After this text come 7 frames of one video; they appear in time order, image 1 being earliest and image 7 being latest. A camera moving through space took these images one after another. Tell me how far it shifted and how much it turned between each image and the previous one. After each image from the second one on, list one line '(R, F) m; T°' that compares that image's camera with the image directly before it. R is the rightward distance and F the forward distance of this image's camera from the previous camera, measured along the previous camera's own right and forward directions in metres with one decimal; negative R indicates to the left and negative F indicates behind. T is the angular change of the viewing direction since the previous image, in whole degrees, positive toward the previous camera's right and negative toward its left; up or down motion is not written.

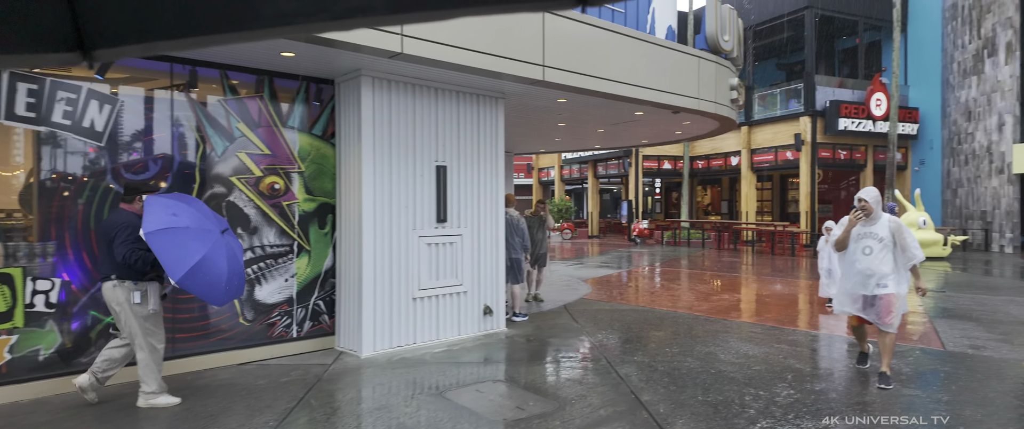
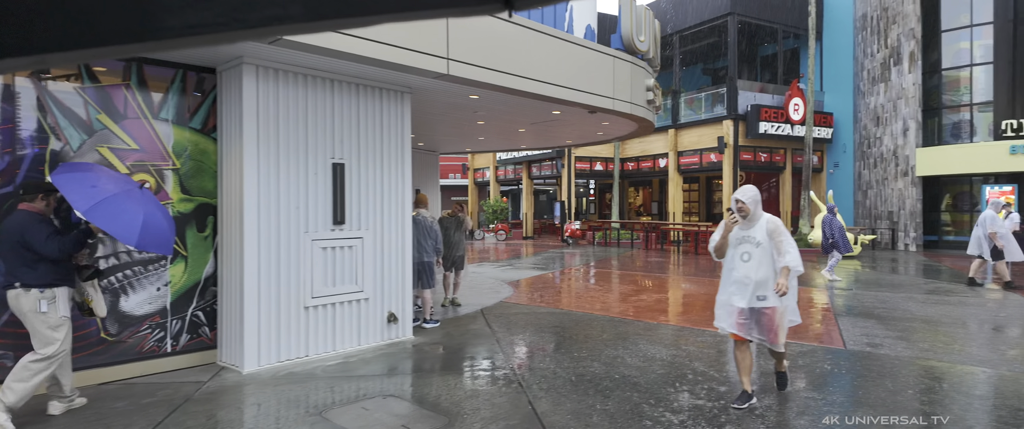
(+0.4, +0.3) m; +6°
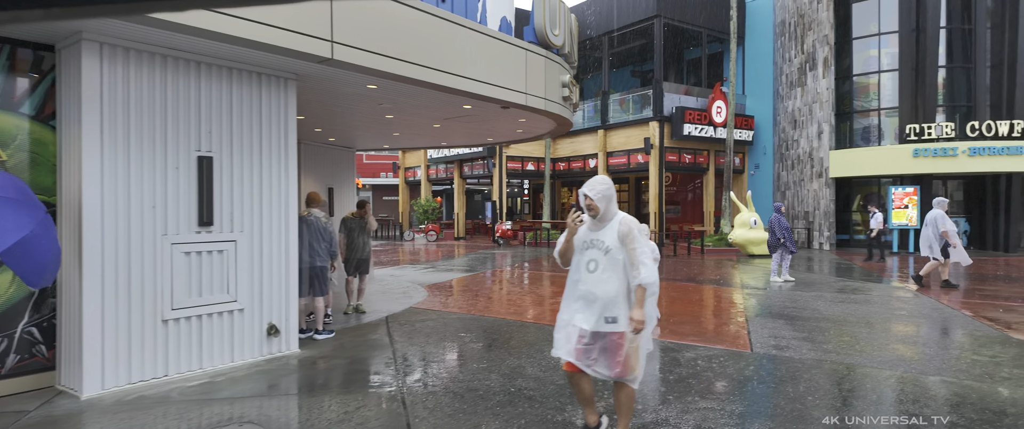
(+0.5, +0.4) m; +6°
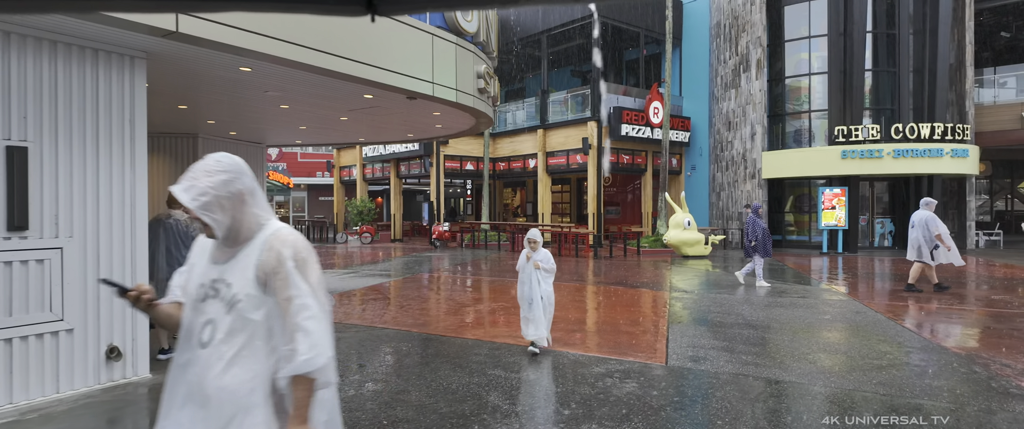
(+0.6, +0.7) m; +5°
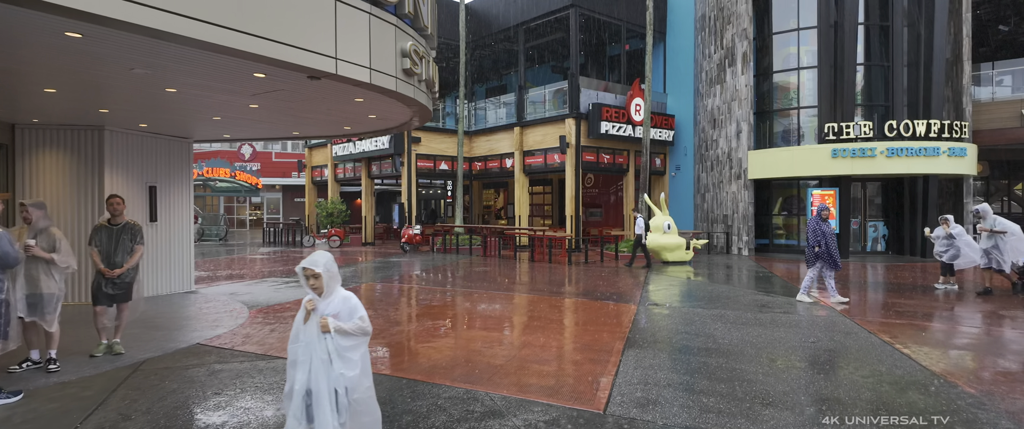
(+0.8, +1.2) m; +1°
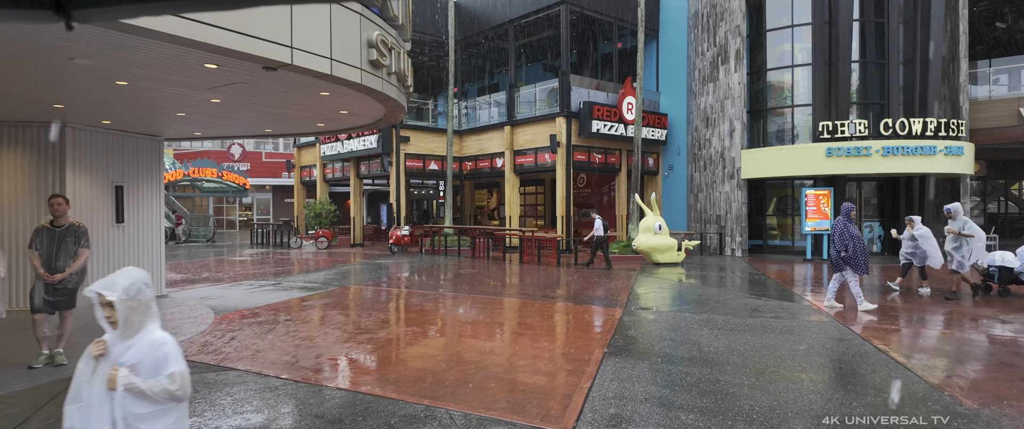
(+0.3, +0.4) m; 0°
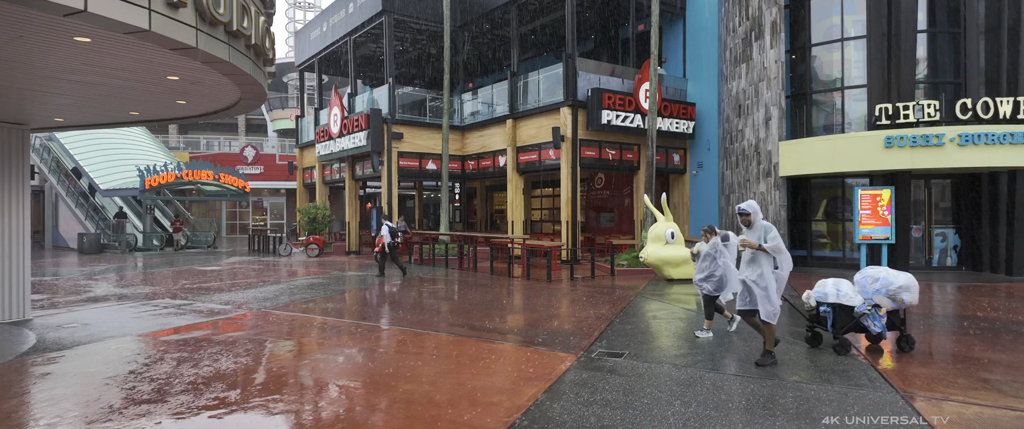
(+1.5, +2.6) m; -5°
